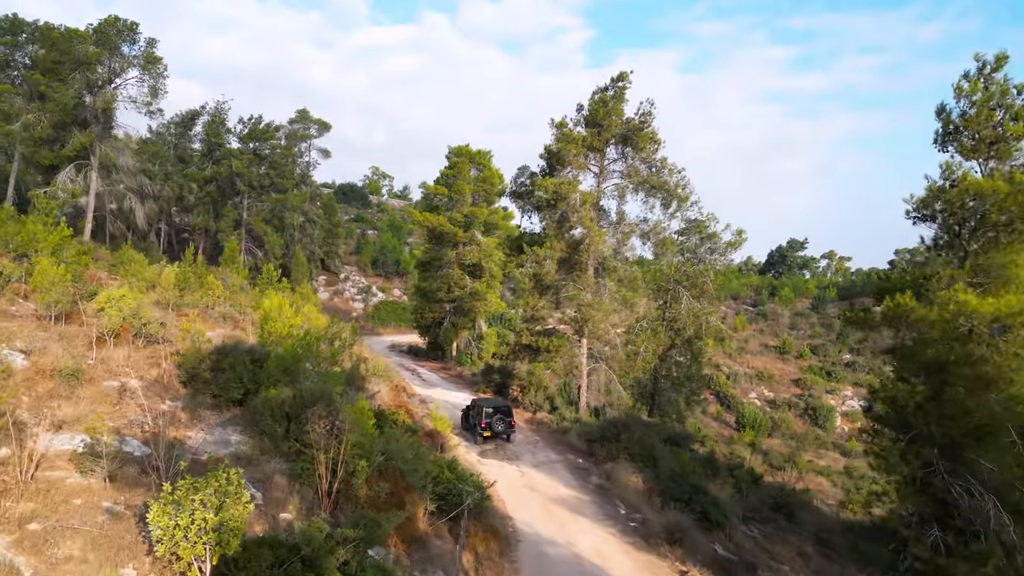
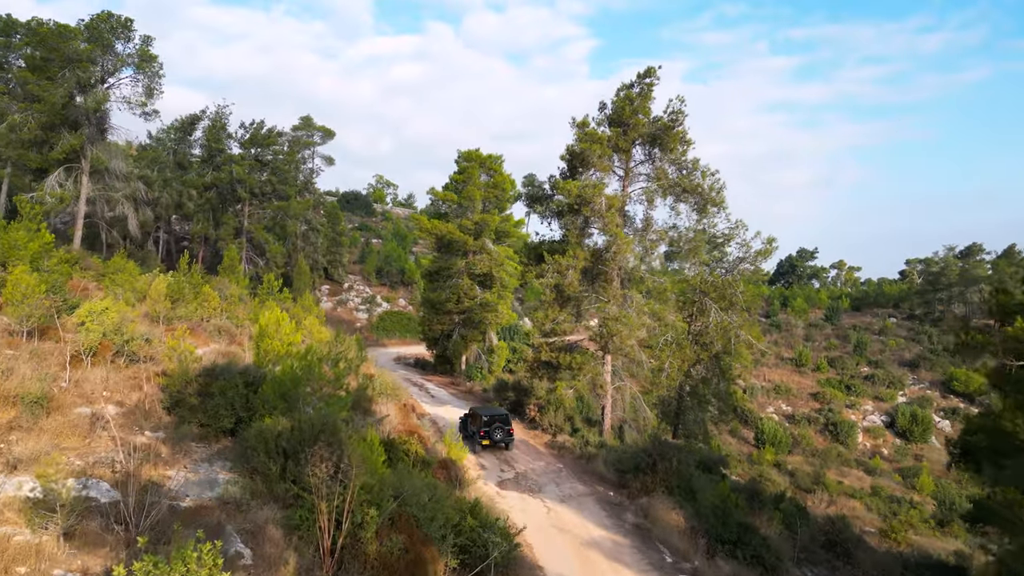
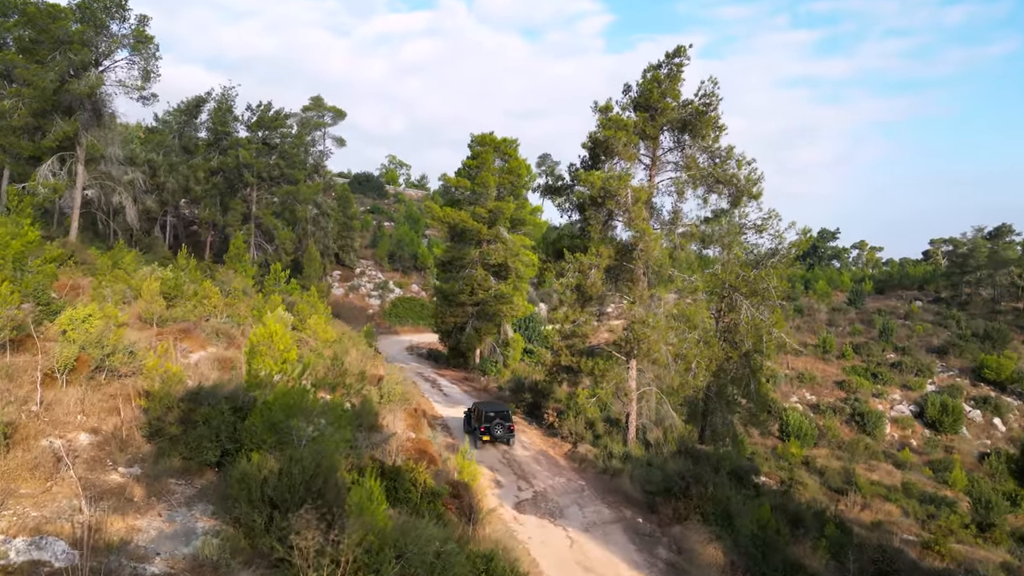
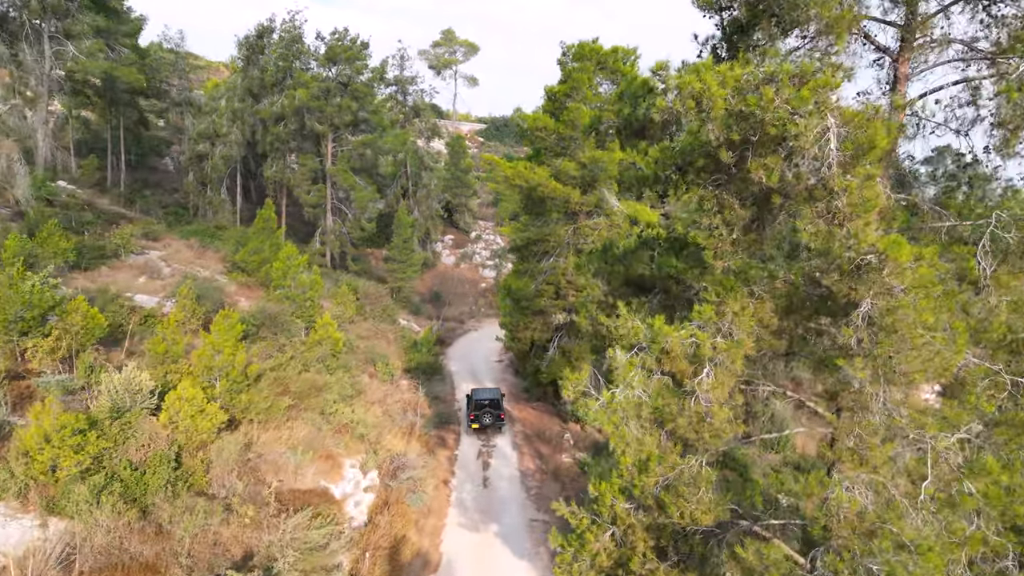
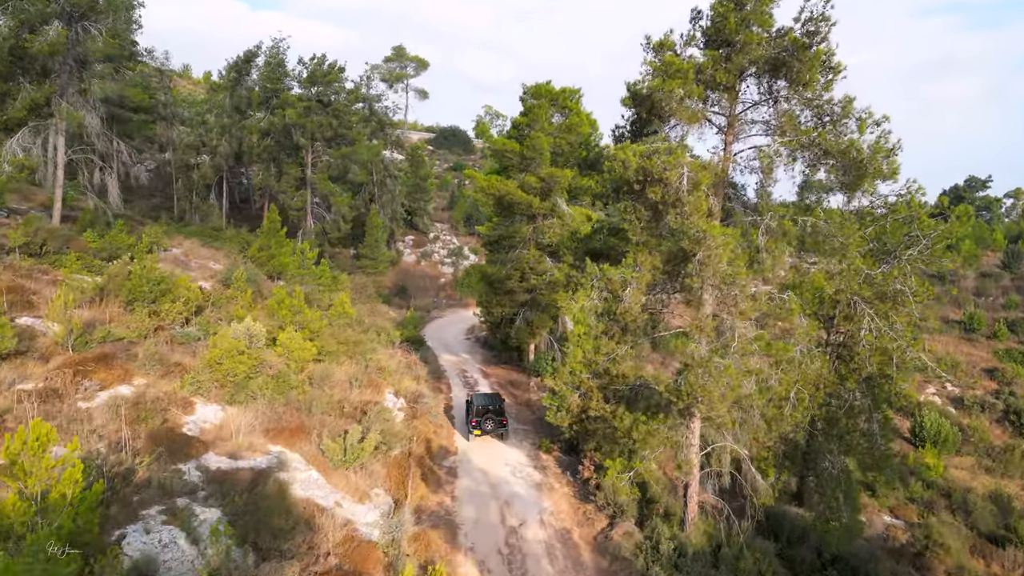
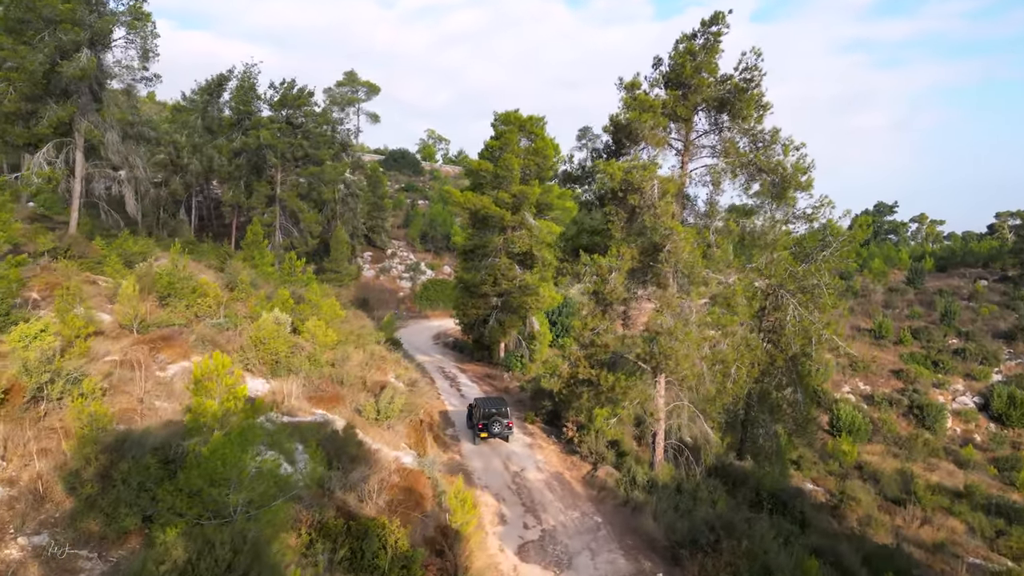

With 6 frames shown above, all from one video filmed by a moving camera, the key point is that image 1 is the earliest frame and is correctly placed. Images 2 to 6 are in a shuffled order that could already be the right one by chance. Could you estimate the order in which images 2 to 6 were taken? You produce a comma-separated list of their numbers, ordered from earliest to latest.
2, 3, 6, 5, 4
